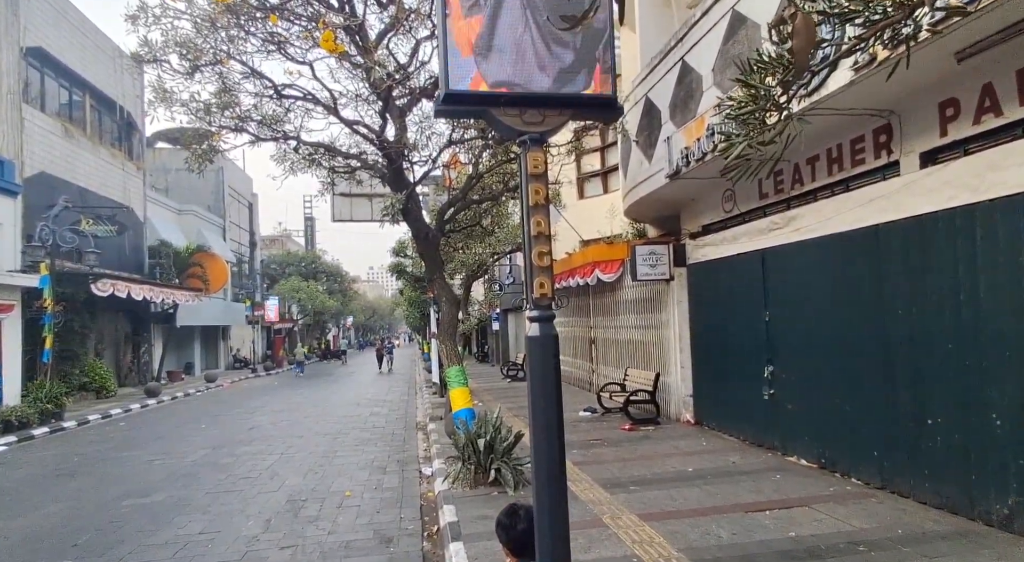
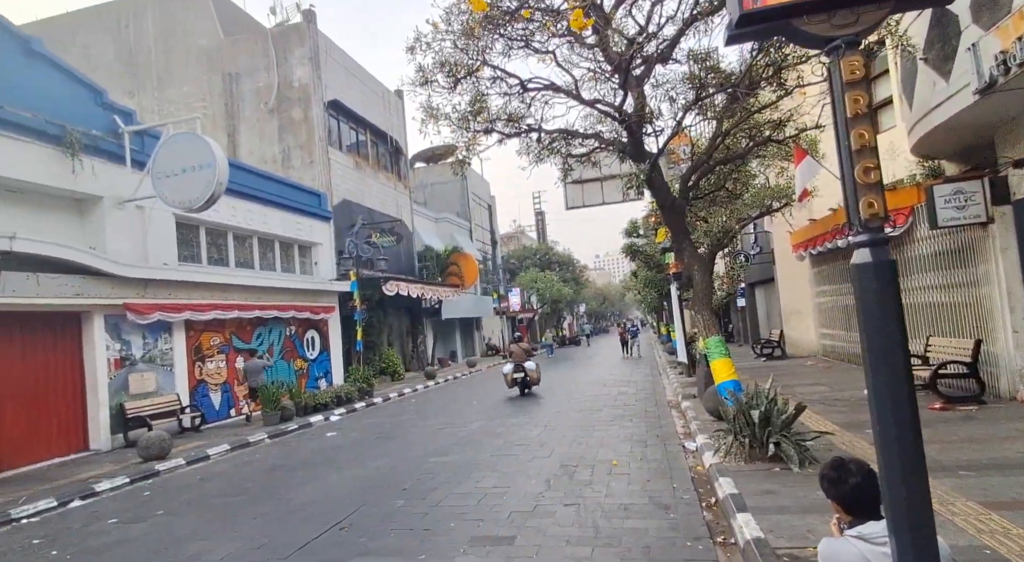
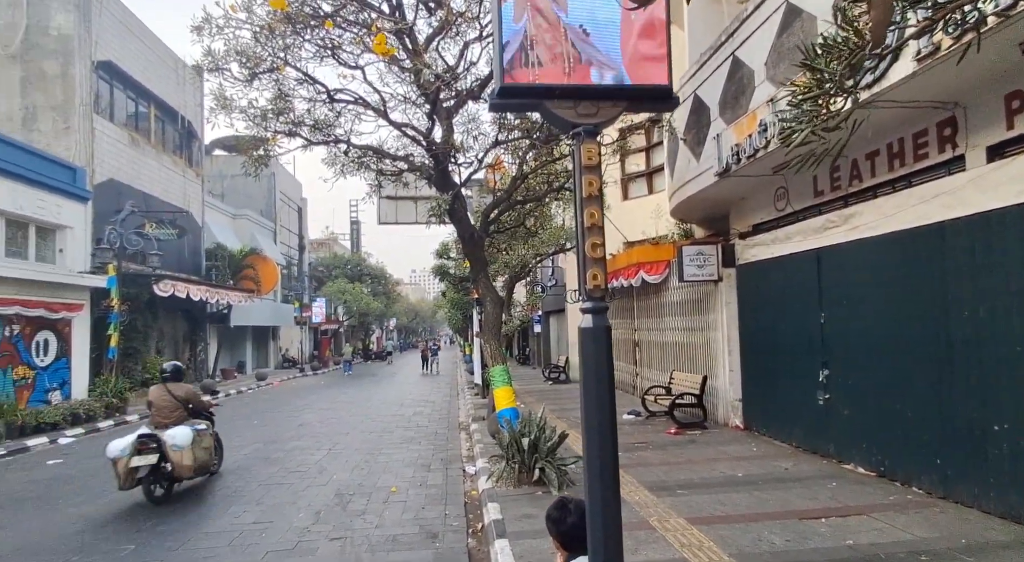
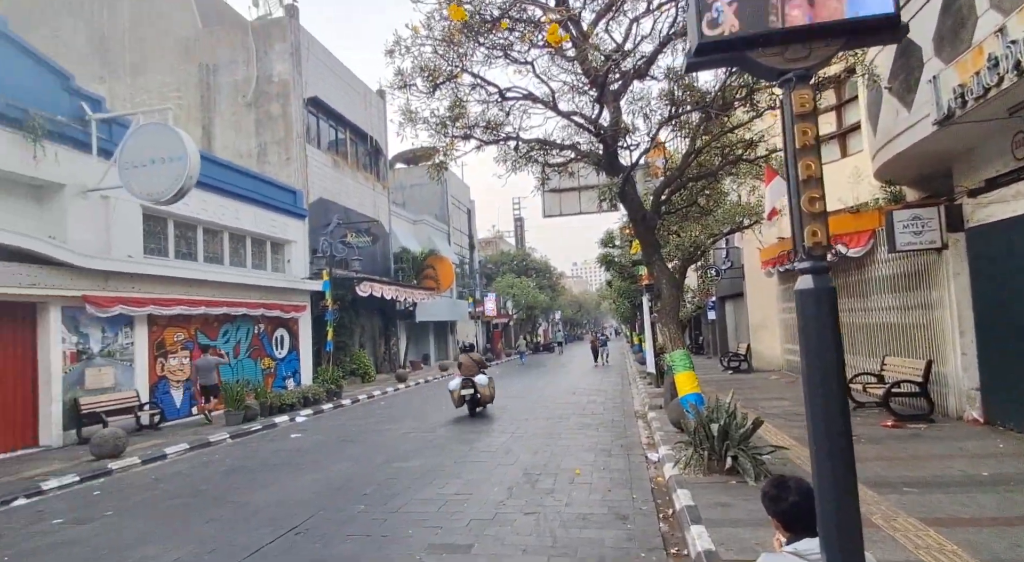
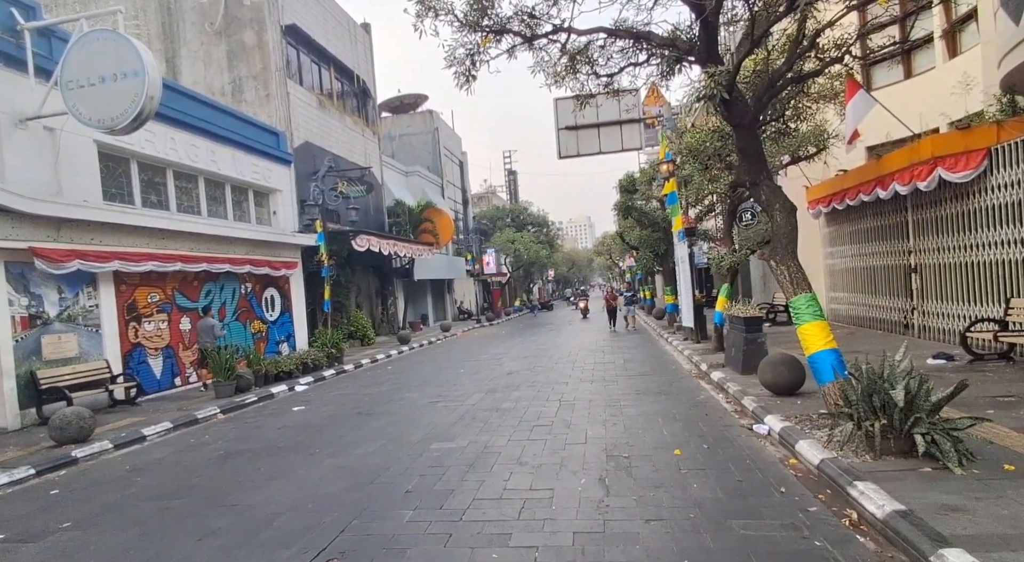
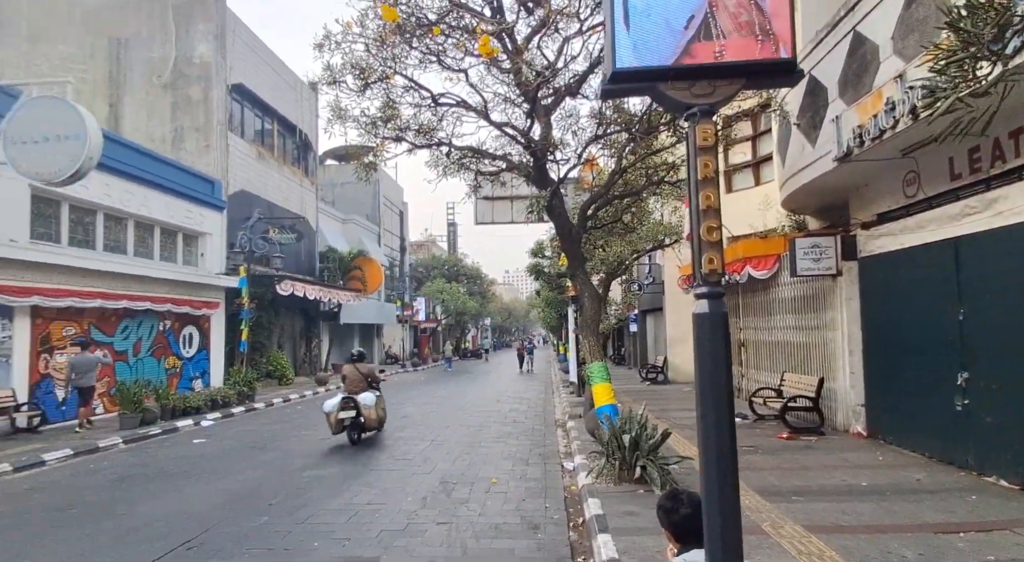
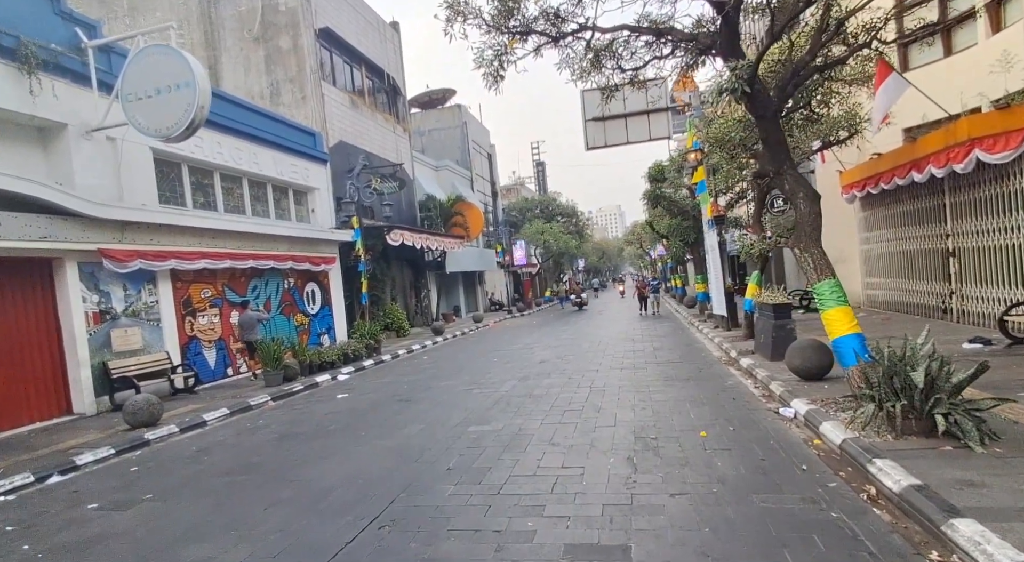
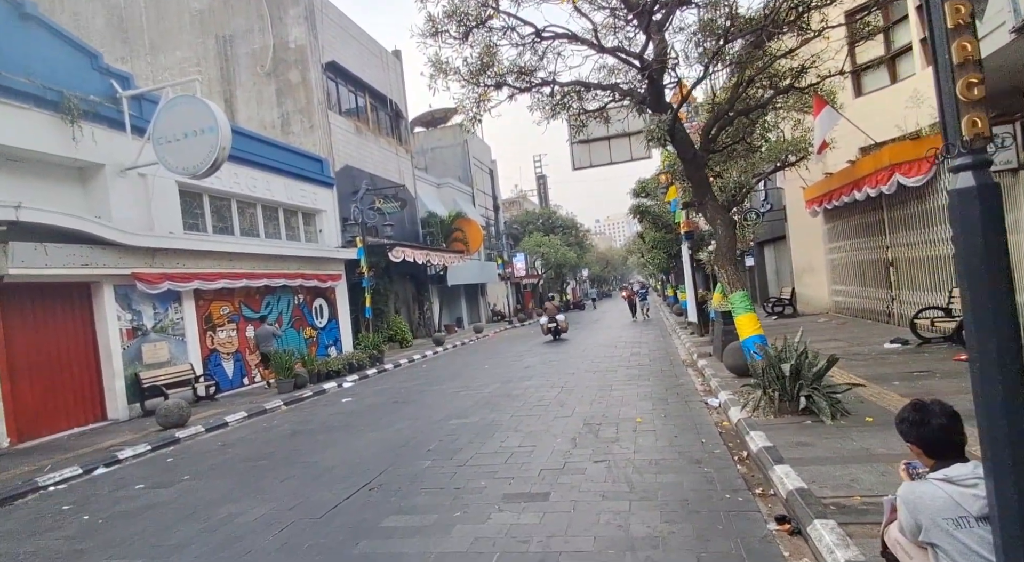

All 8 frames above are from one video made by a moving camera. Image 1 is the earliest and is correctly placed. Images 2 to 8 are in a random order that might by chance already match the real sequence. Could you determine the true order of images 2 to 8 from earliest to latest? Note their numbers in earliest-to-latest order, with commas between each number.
3, 6, 4, 2, 8, 7, 5
